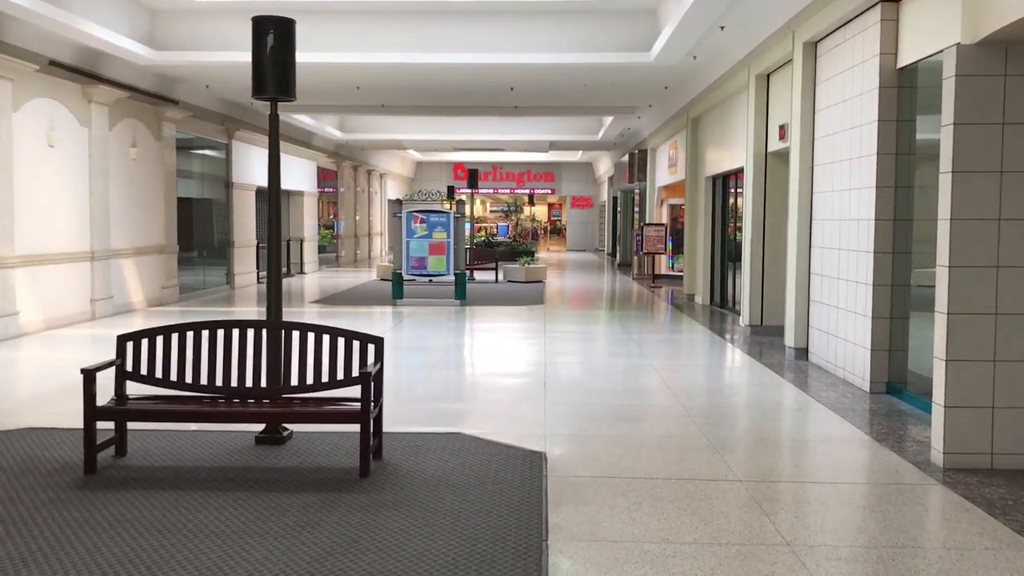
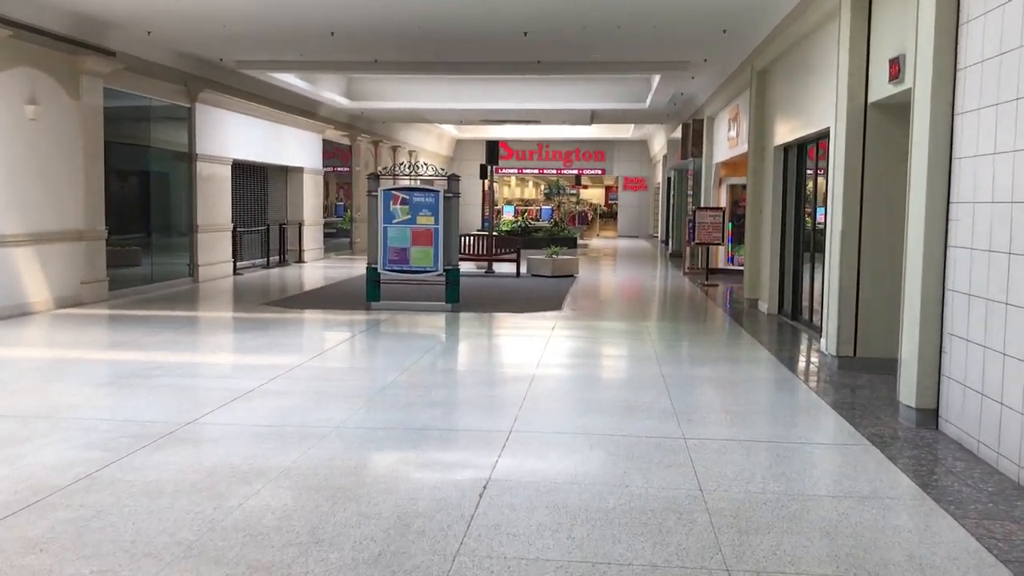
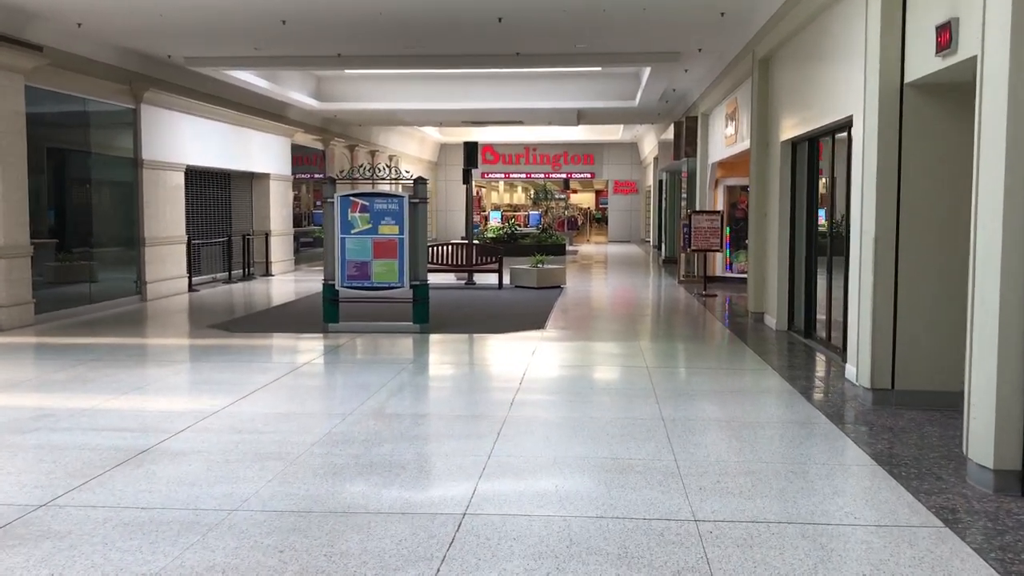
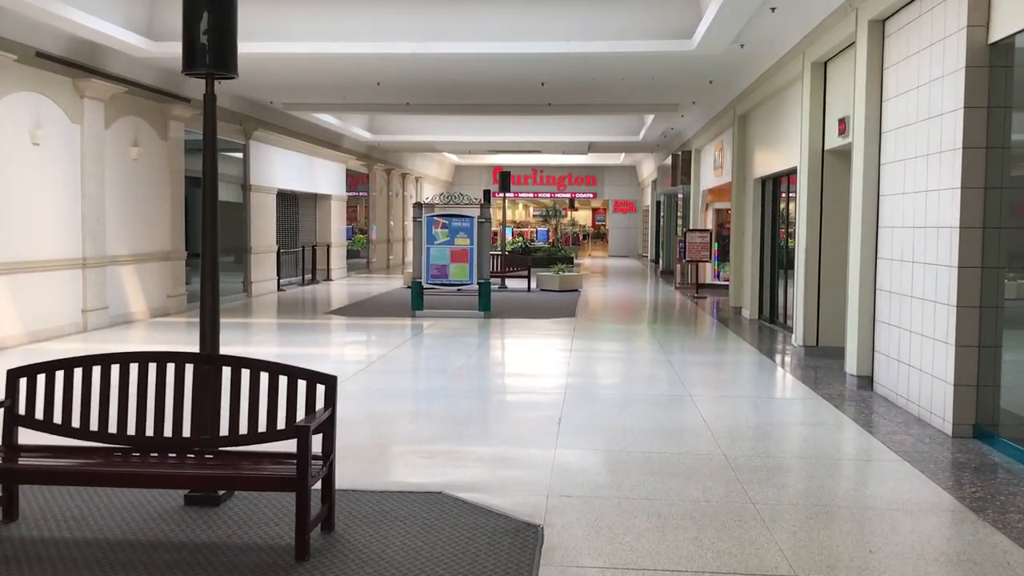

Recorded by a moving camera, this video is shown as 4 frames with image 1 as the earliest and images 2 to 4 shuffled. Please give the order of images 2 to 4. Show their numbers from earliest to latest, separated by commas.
4, 2, 3
